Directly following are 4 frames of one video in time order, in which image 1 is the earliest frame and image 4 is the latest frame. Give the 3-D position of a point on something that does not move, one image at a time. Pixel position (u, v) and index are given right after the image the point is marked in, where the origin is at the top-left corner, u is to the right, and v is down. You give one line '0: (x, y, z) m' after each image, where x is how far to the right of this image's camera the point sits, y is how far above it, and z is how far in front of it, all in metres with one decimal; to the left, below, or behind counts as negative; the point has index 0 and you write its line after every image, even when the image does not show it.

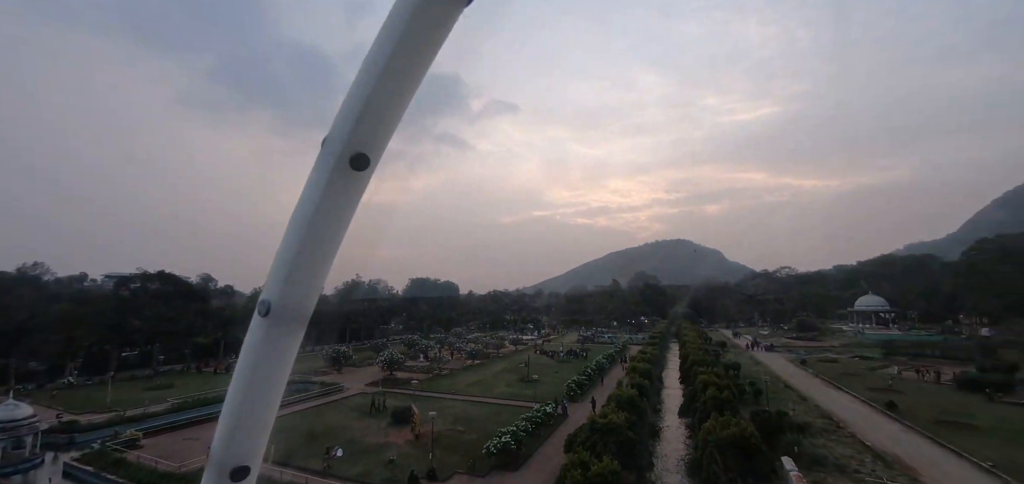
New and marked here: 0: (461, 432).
0: (-2.3, -8.4, +18.6) m
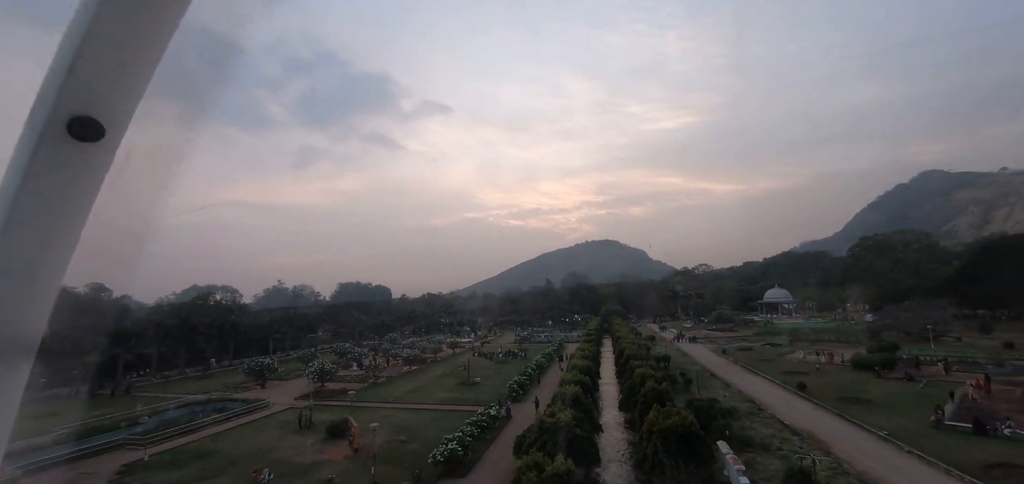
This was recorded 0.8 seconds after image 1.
0: (-4.6, -8.4, +17.7) m
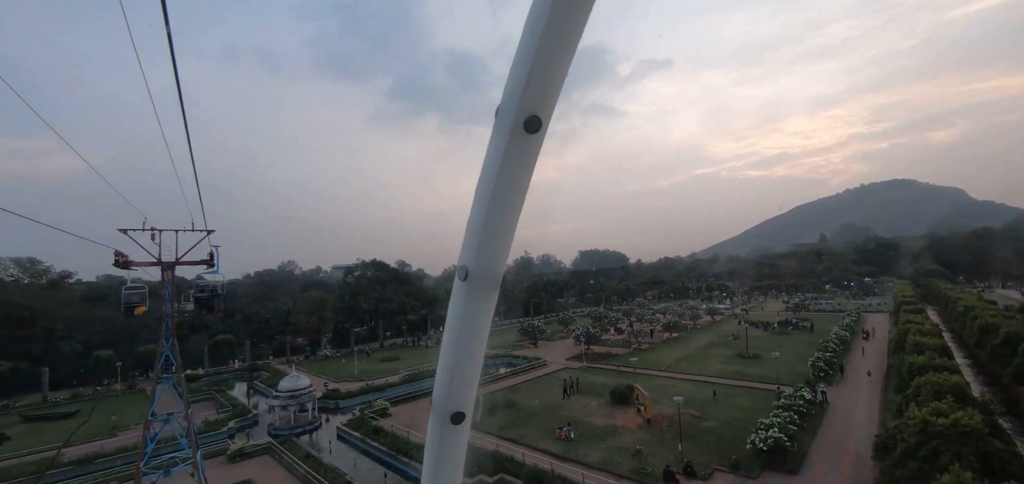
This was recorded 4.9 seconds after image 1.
0: (+6.9, -6.5, +15.7) m
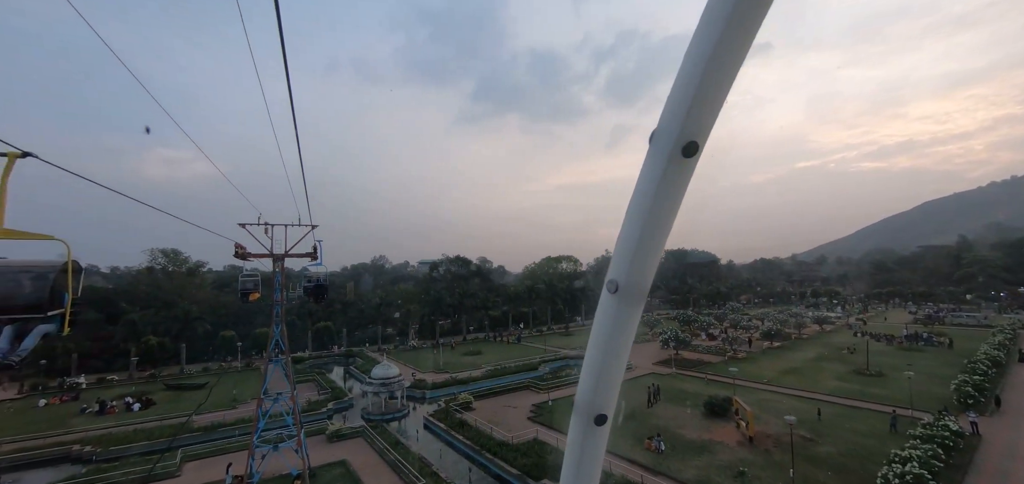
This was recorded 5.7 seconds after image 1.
0: (+9.8, -6.4, +13.7) m
